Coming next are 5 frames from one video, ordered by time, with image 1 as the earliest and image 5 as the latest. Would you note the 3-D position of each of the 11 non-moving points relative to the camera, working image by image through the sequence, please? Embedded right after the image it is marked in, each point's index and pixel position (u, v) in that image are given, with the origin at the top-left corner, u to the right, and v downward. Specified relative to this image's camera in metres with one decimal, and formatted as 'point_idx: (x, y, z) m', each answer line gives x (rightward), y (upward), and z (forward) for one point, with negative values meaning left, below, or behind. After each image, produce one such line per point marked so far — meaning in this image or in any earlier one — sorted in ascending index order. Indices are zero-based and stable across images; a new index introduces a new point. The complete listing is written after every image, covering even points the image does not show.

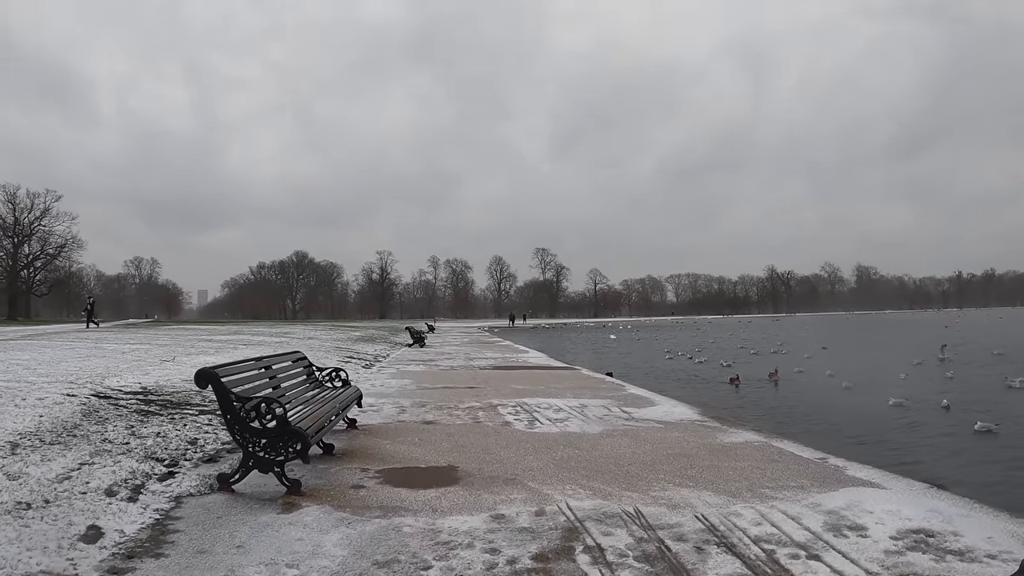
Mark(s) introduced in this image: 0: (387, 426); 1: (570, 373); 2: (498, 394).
0: (-2.1, -2.4, +9.3) m
1: (+1.8, -2.7, +17.1) m
2: (-0.3, -2.5, +12.8) m
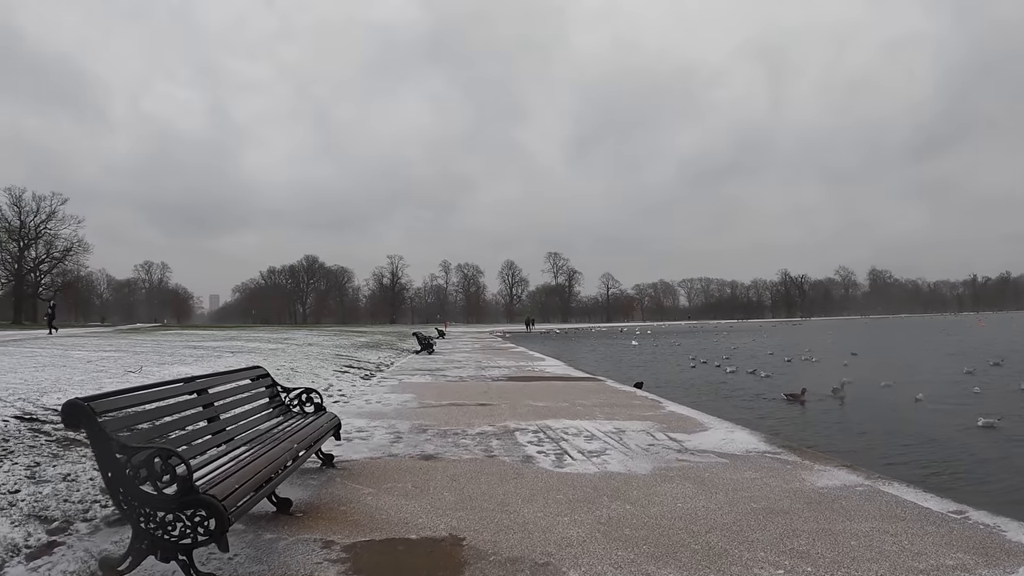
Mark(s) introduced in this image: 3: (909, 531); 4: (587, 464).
0: (-1.8, -2.3, +7.2) m
1: (+2.3, -2.7, +14.9) m
2: (+0.1, -2.5, +10.6) m
3: (+4.0, -2.5, +5.5) m
4: (+1.0, -2.3, +7.1) m
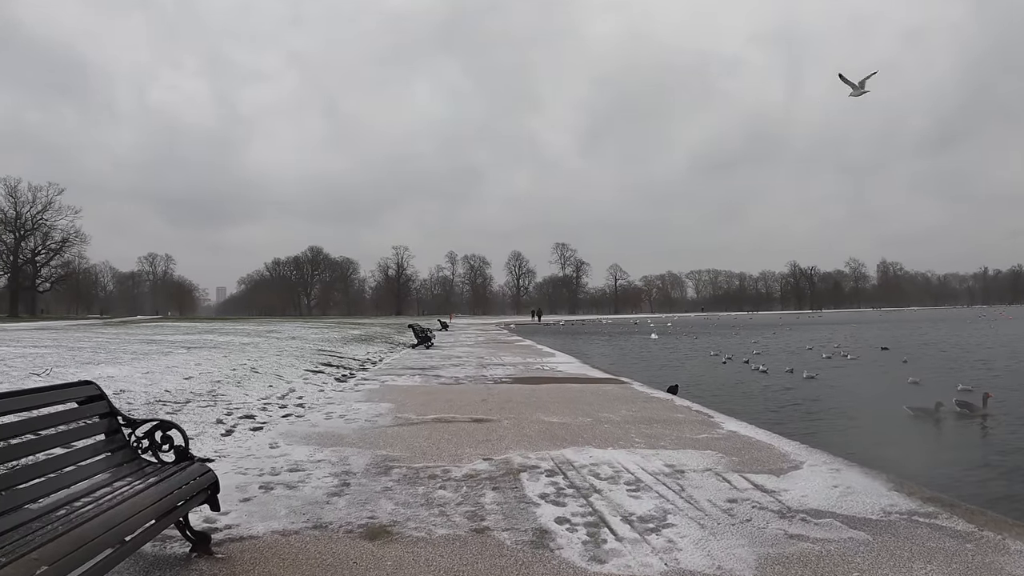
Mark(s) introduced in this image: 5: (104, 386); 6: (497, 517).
0: (-1.8, -2.0, +4.3) m
1: (+2.4, -2.3, +12.0) m
2: (+0.1, -2.1, +7.7) m
3: (+4.0, -2.2, +2.5) m
4: (+1.0, -2.0, +4.2) m
5: (-8.0, -1.9, +10.6) m
6: (-0.1, -2.0, +4.8) m
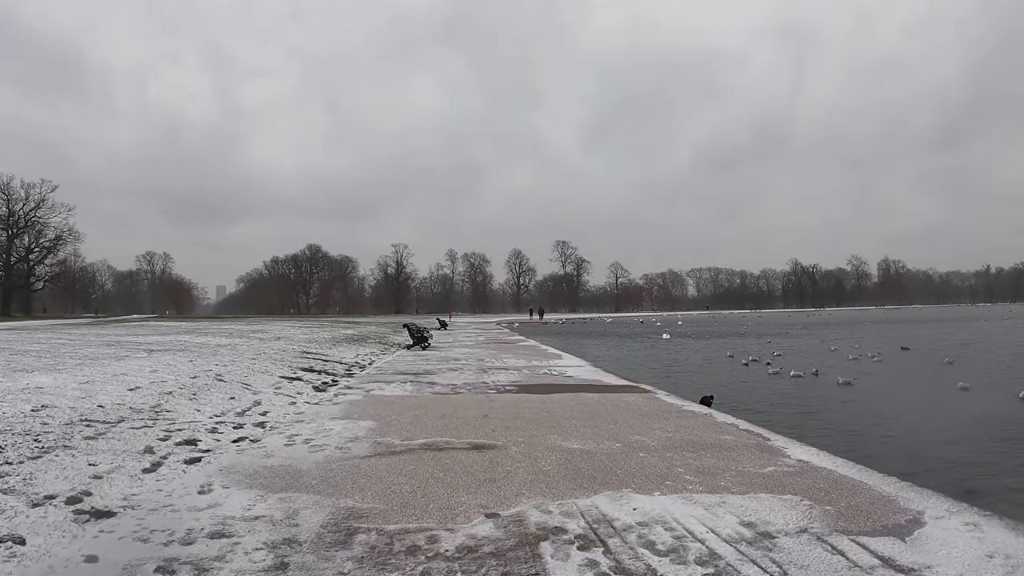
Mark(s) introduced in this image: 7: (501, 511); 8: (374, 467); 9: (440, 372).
0: (-1.7, -1.9, +2.4) m
1: (+2.5, -2.2, +10.1) m
2: (+0.2, -2.0, +5.8) m
3: (+4.1, -2.1, +0.6) m
4: (+1.1, -1.9, +2.3) m
5: (-7.9, -1.8, +8.8) m
6: (0.0, -1.9, +3.0) m
7: (-0.1, -2.0, +4.8) m
8: (-1.5, -2.0, +6.0) m
9: (-1.9, -2.3, +14.6) m
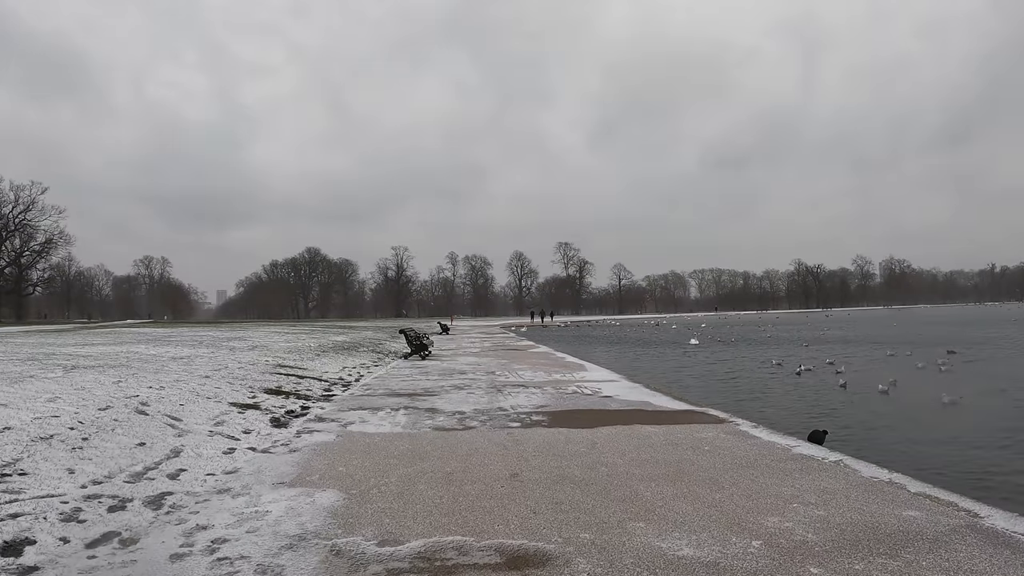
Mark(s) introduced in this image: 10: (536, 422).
0: (-1.2, -1.8, -0.7) m
1: (+3.0, -2.1, +7.0) m
2: (+0.7, -1.9, +2.7) m
3: (+4.6, -1.9, -2.5) m
4: (+1.6, -1.8, -0.8) m
5: (-7.4, -1.8, +5.7) m
6: (+0.5, -1.8, -0.1) m
7: (+0.4, -1.8, +1.7) m
8: (-1.1, -1.9, +2.9) m
9: (-1.5, -2.2, +11.5) m
10: (+0.4, -2.1, +8.6) m
